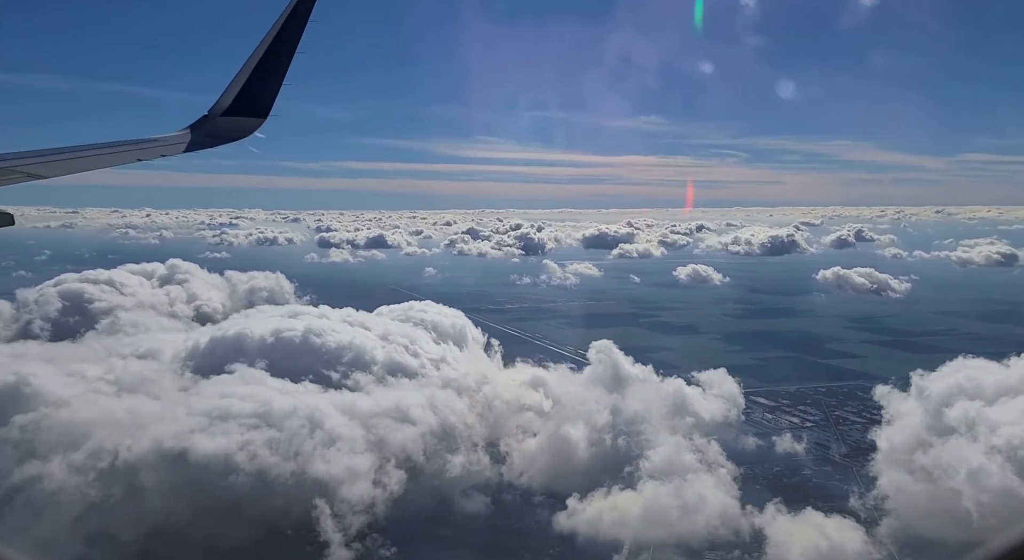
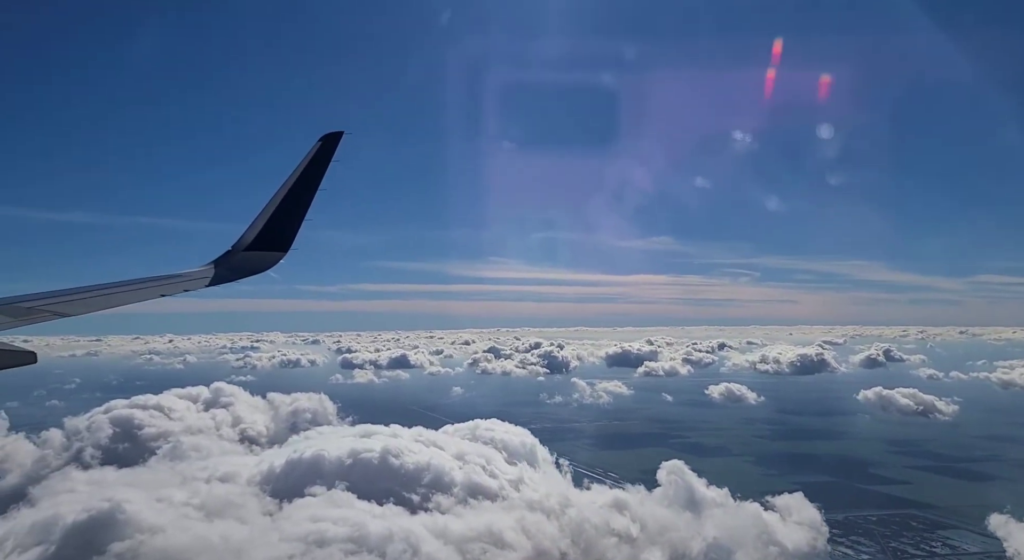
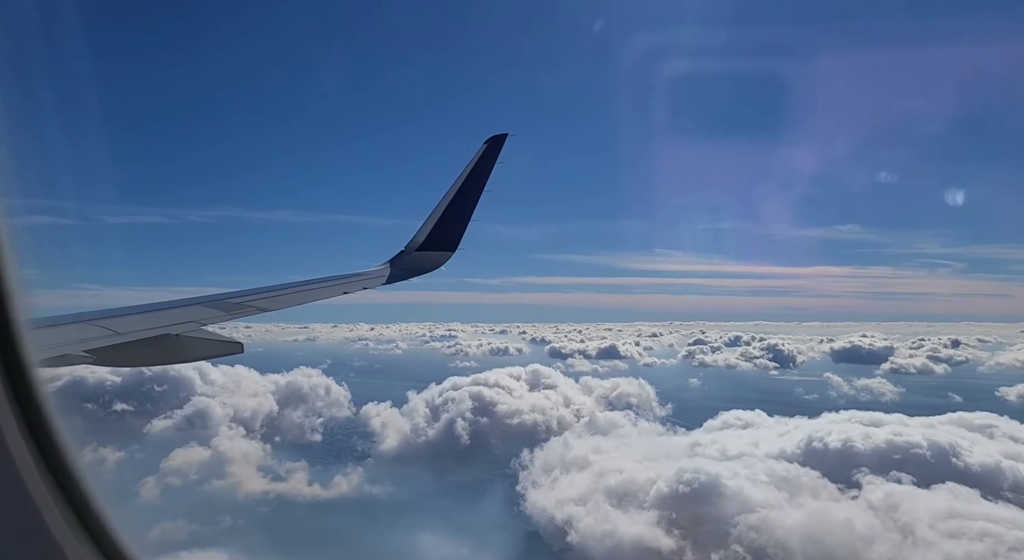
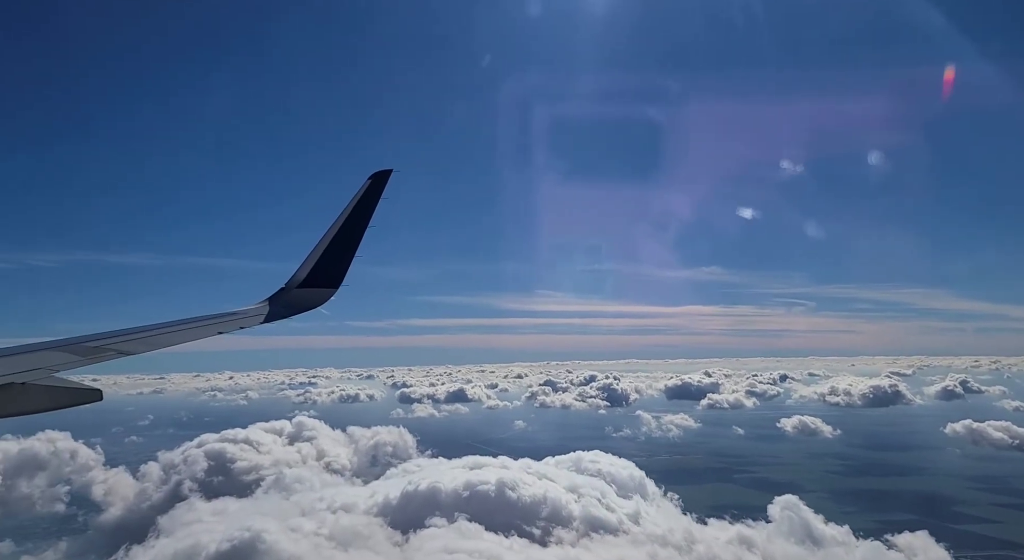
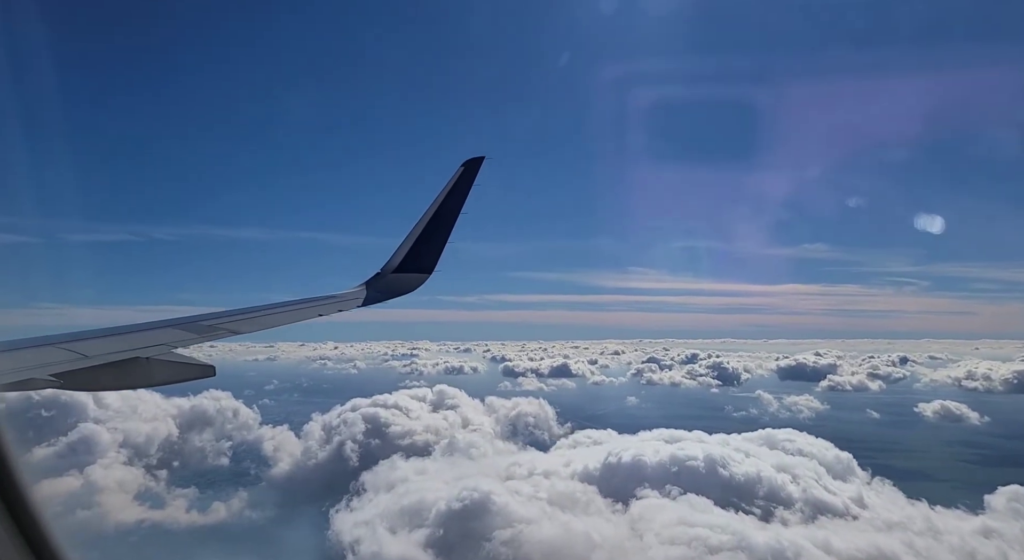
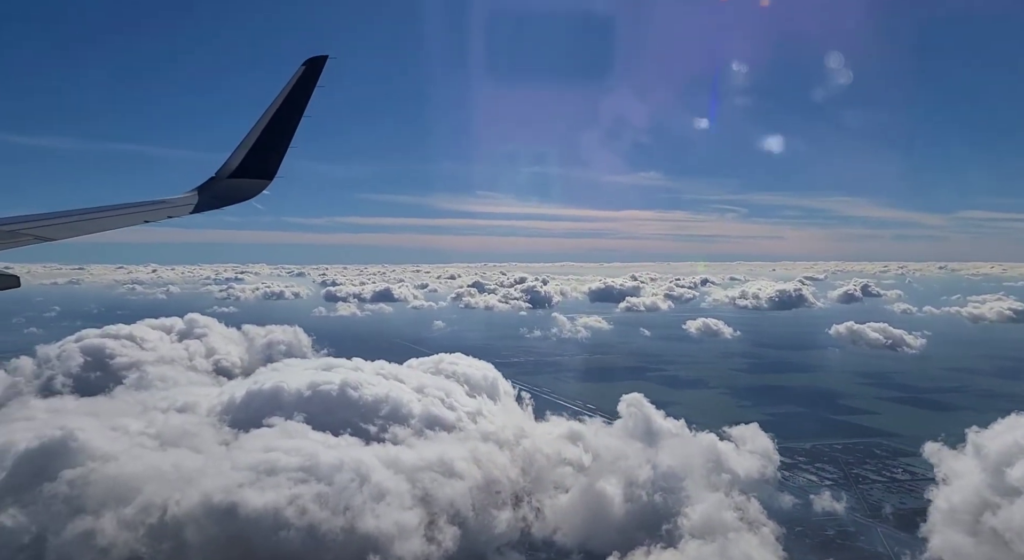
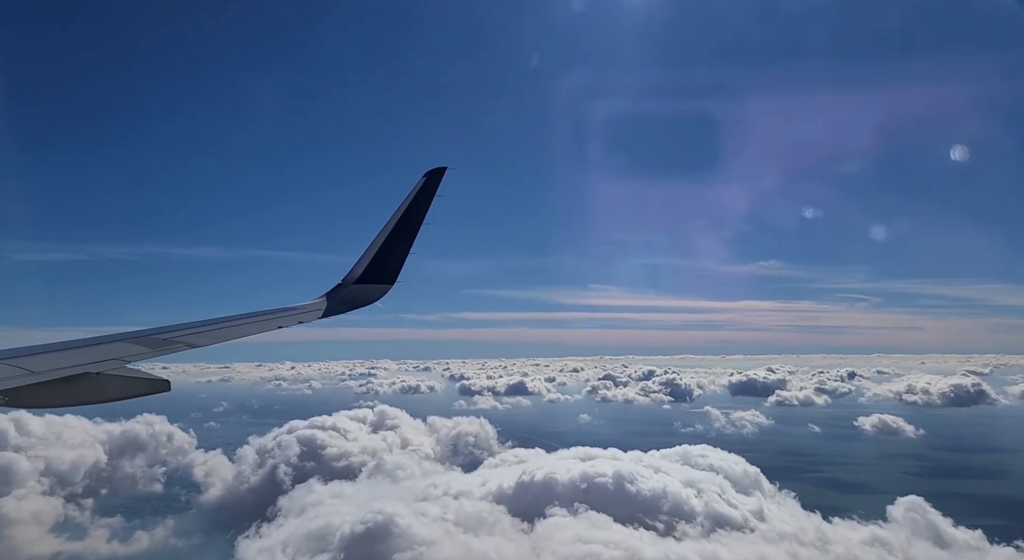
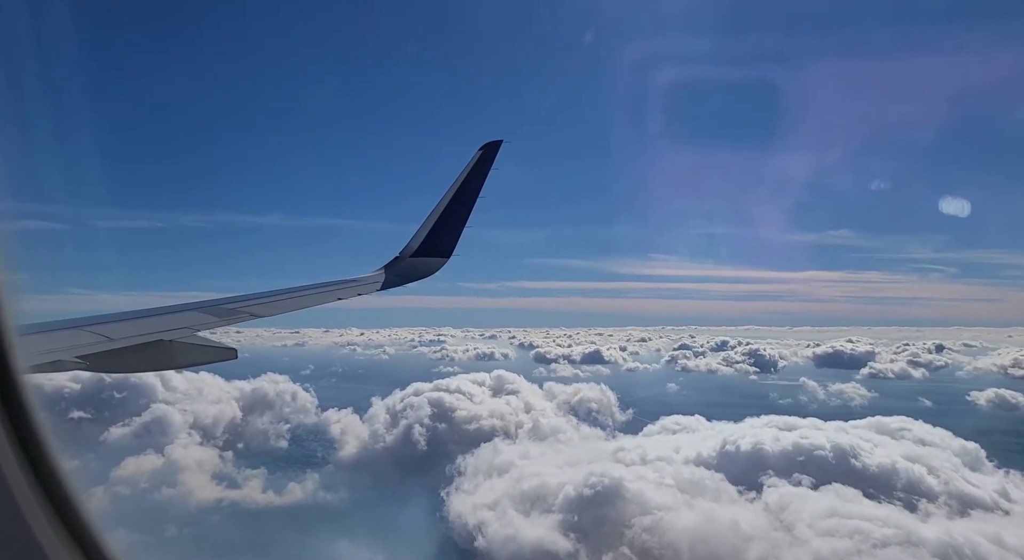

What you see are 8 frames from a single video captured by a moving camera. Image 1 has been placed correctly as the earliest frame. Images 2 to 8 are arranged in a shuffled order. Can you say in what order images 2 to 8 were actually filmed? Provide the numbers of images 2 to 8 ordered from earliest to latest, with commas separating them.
6, 2, 4, 7, 5, 8, 3
